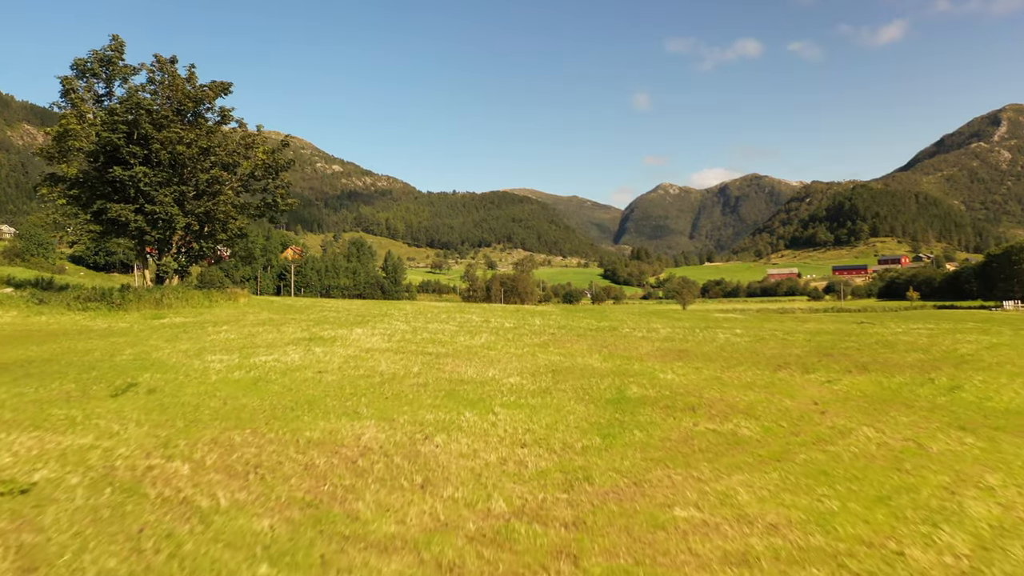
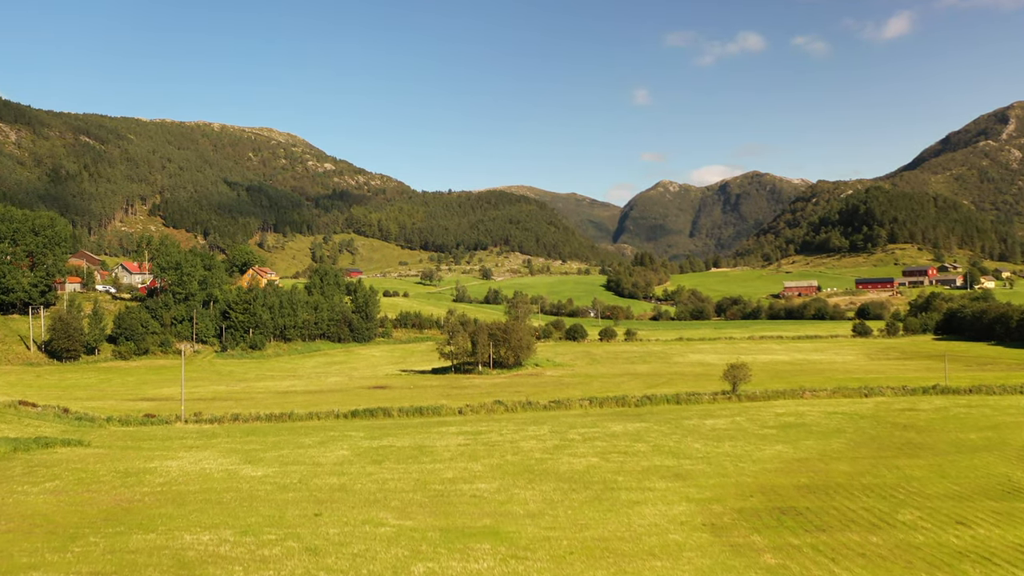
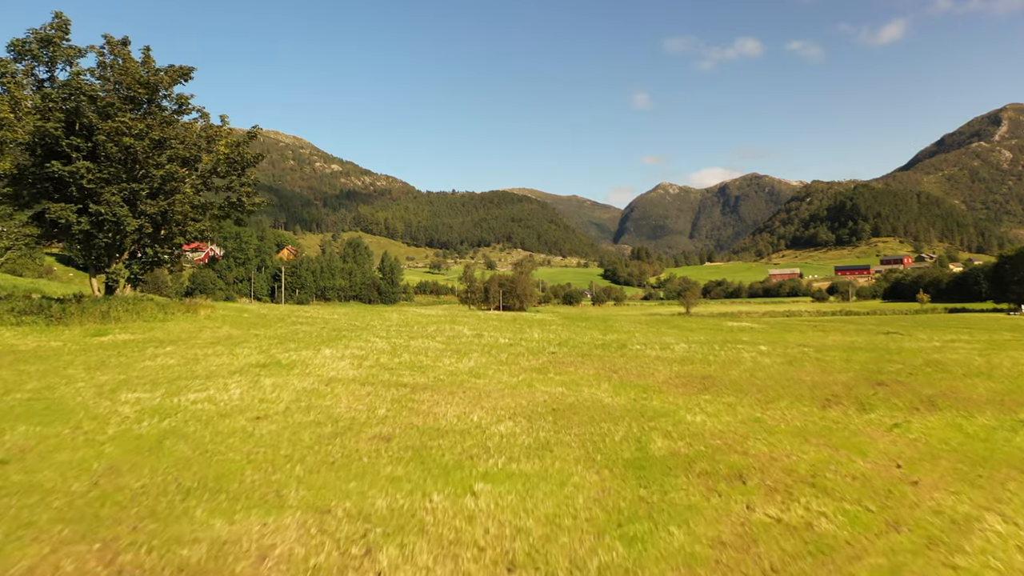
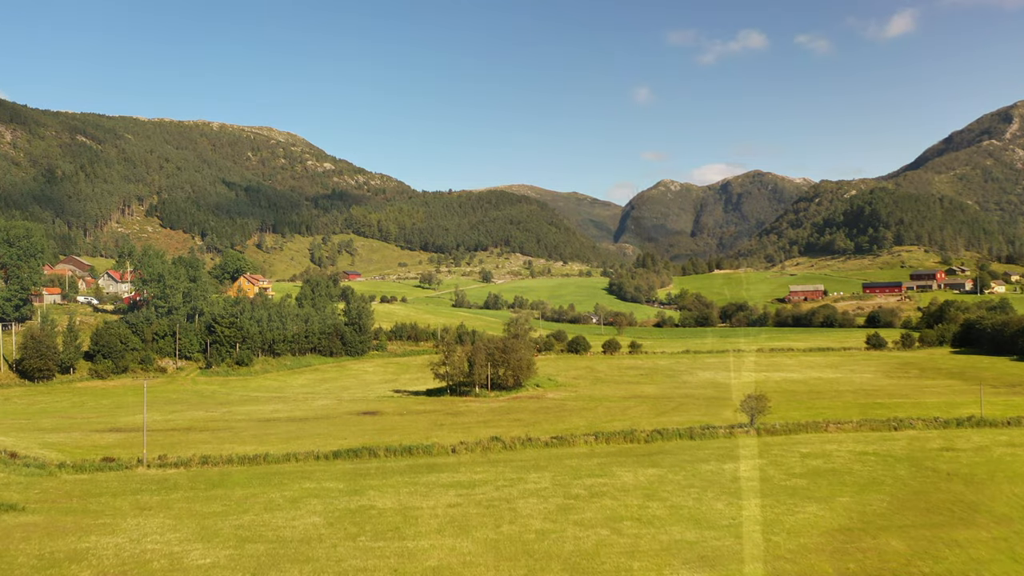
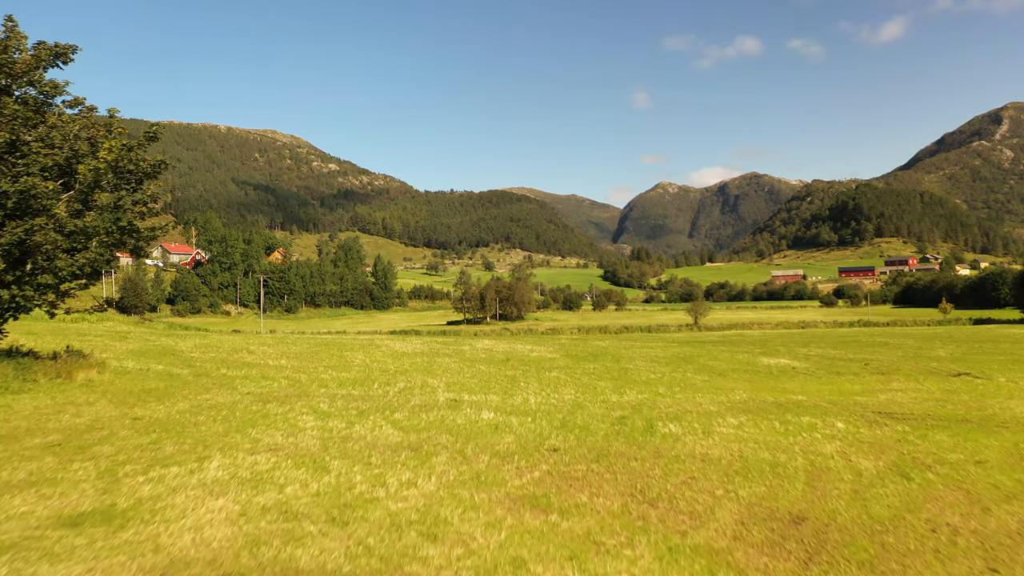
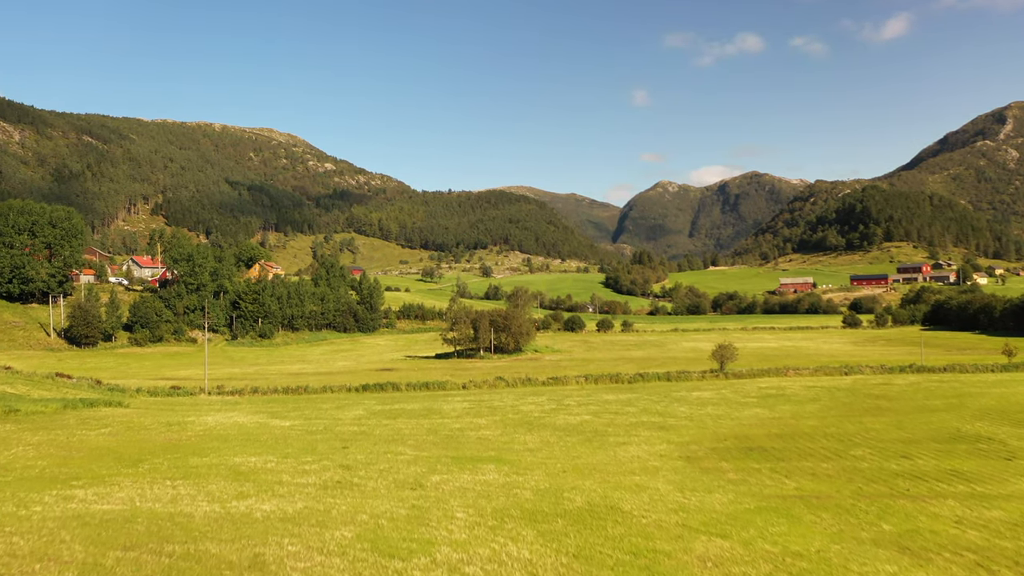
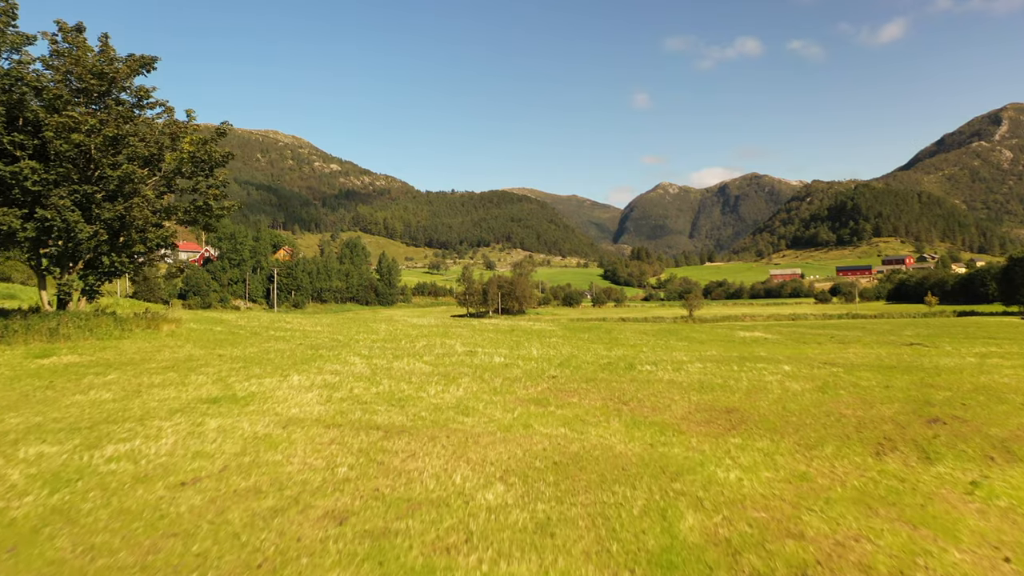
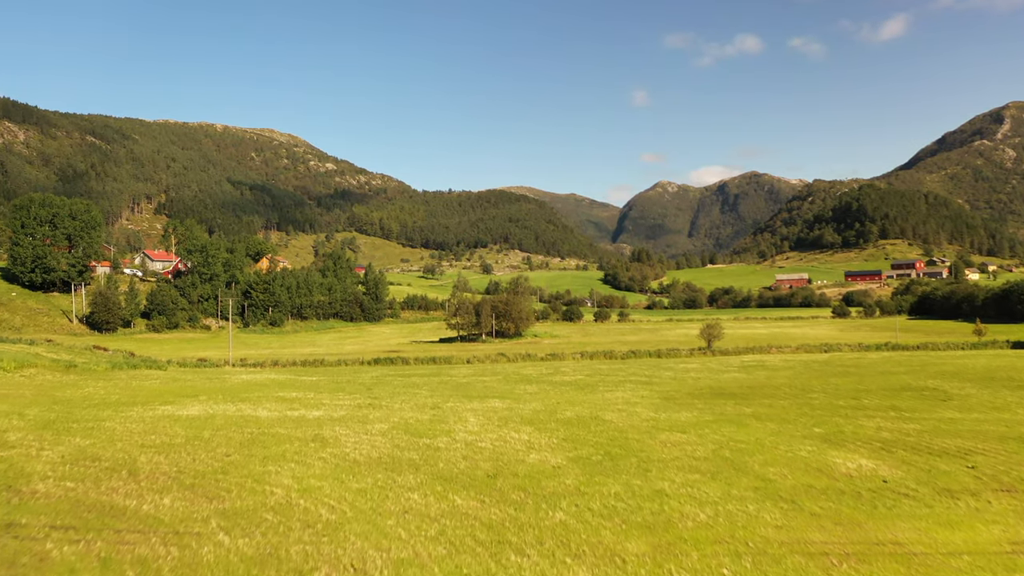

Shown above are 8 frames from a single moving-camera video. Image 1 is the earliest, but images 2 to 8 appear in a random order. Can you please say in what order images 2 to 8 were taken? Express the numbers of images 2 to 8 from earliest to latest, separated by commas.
3, 7, 5, 8, 6, 2, 4
